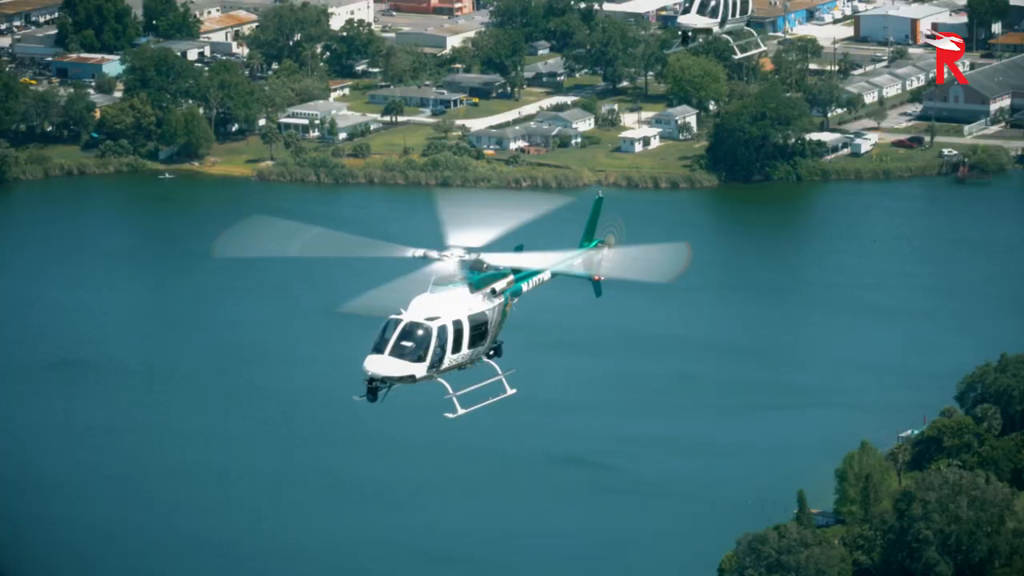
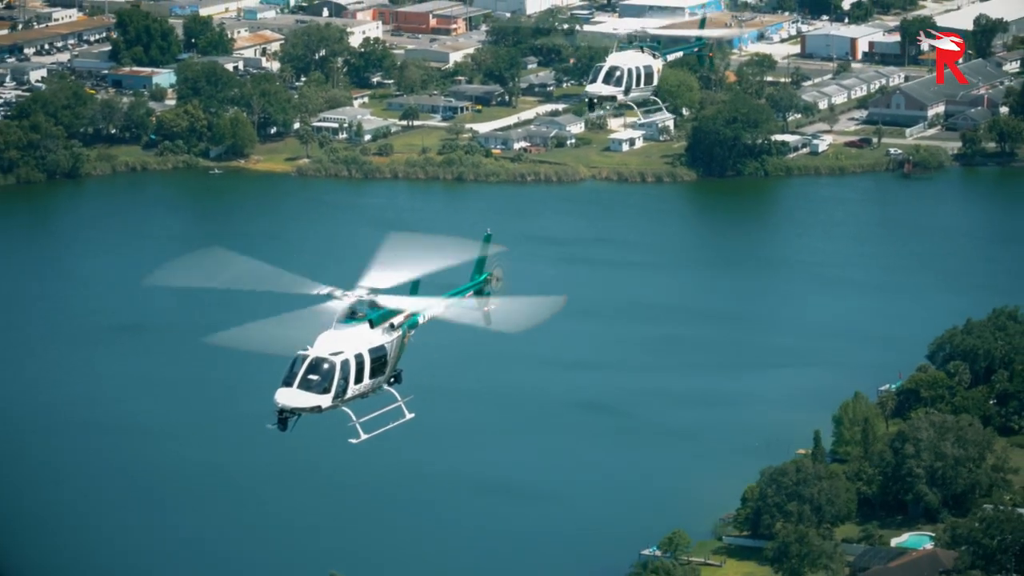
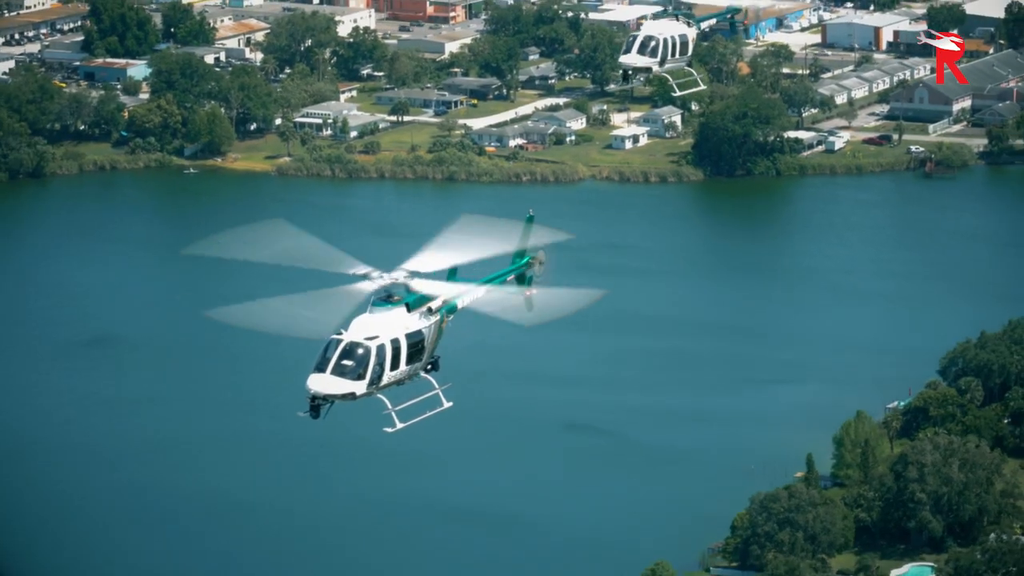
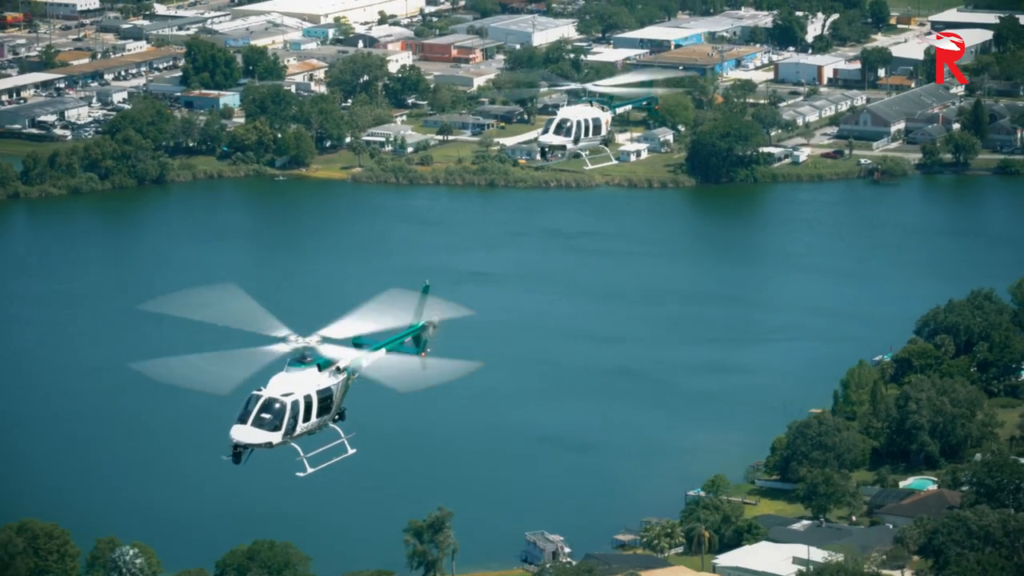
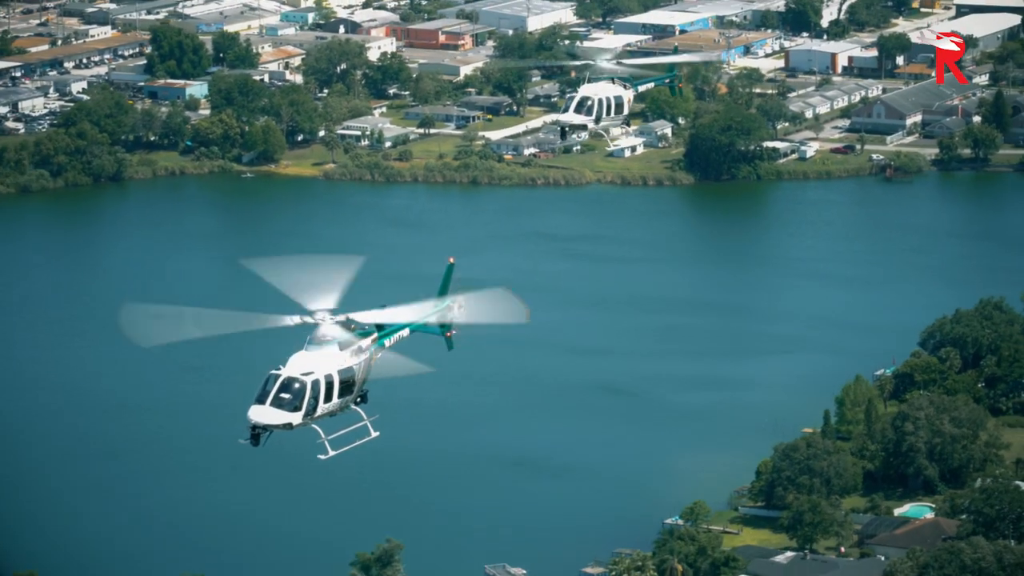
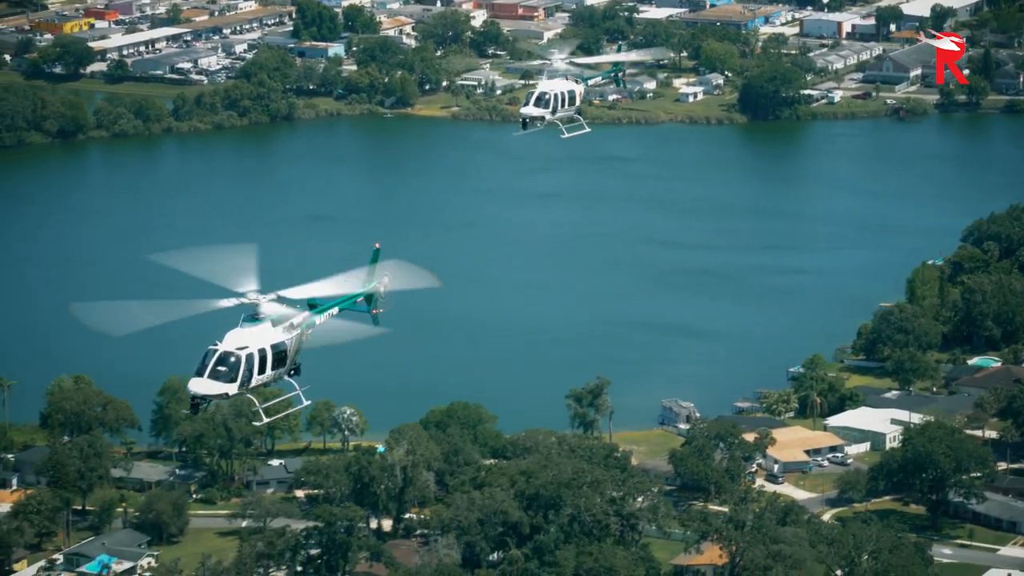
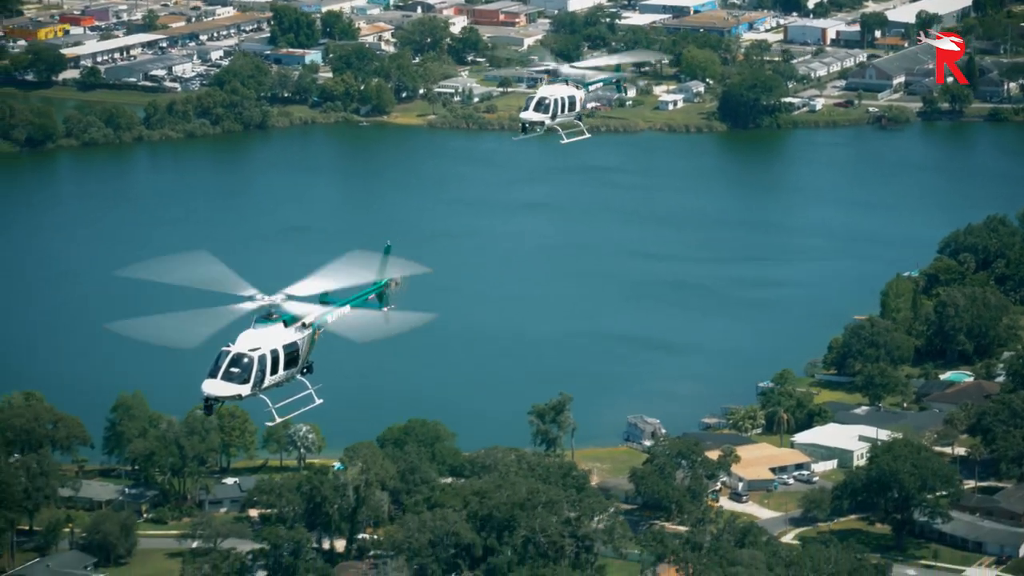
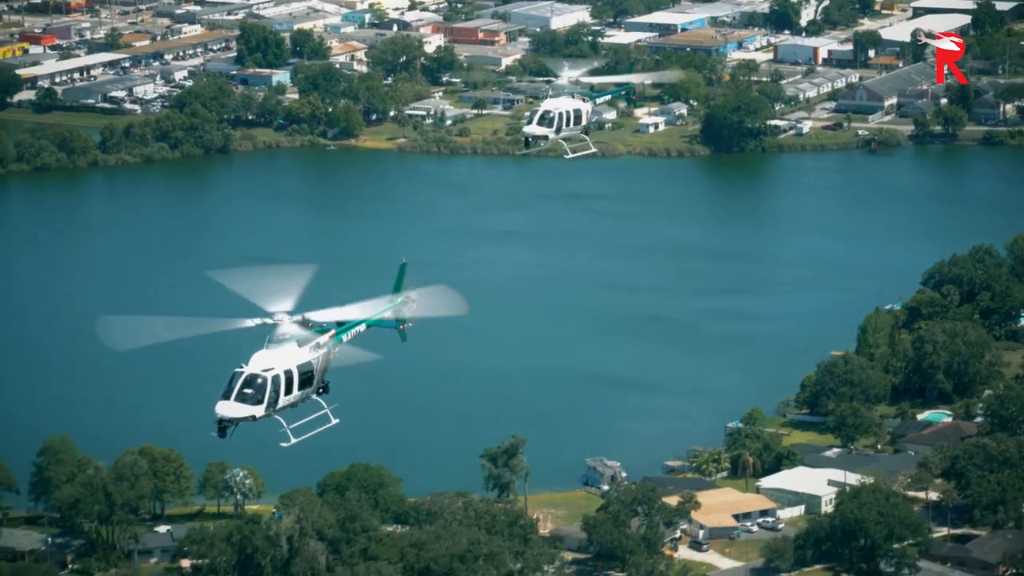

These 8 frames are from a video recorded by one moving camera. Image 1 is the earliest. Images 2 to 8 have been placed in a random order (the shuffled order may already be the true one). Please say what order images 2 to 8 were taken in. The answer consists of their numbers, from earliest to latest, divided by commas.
3, 2, 5, 4, 8, 7, 6
